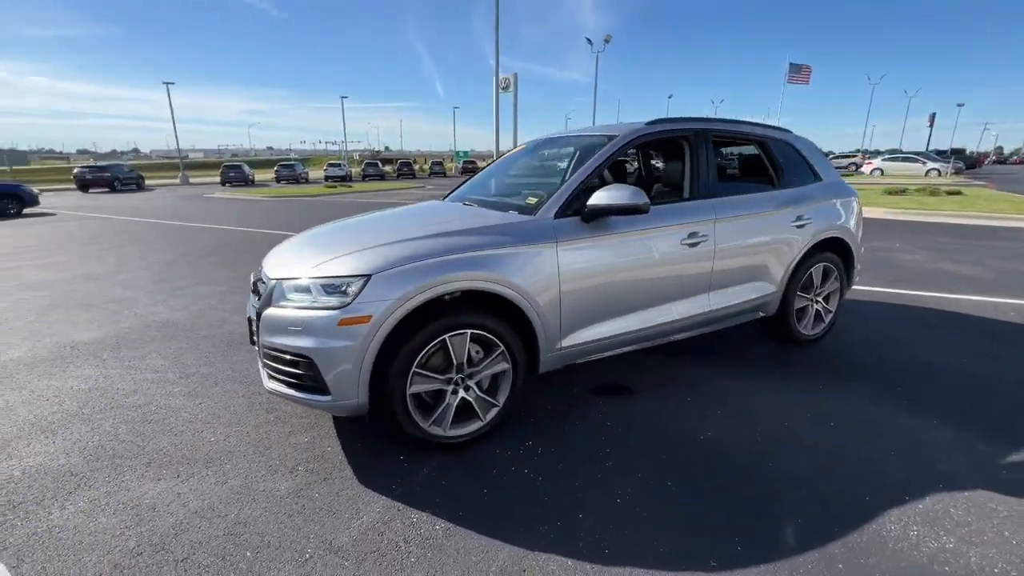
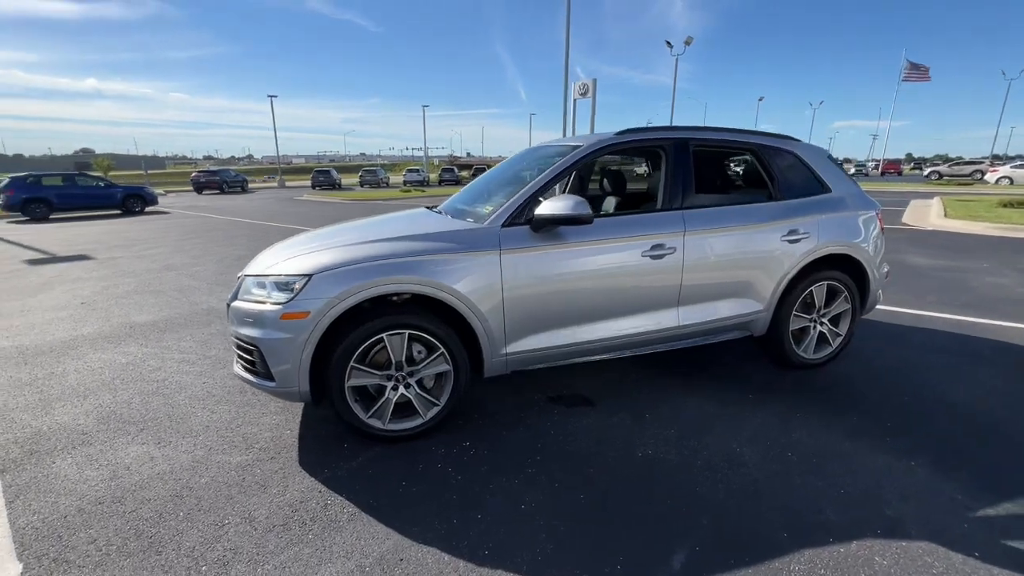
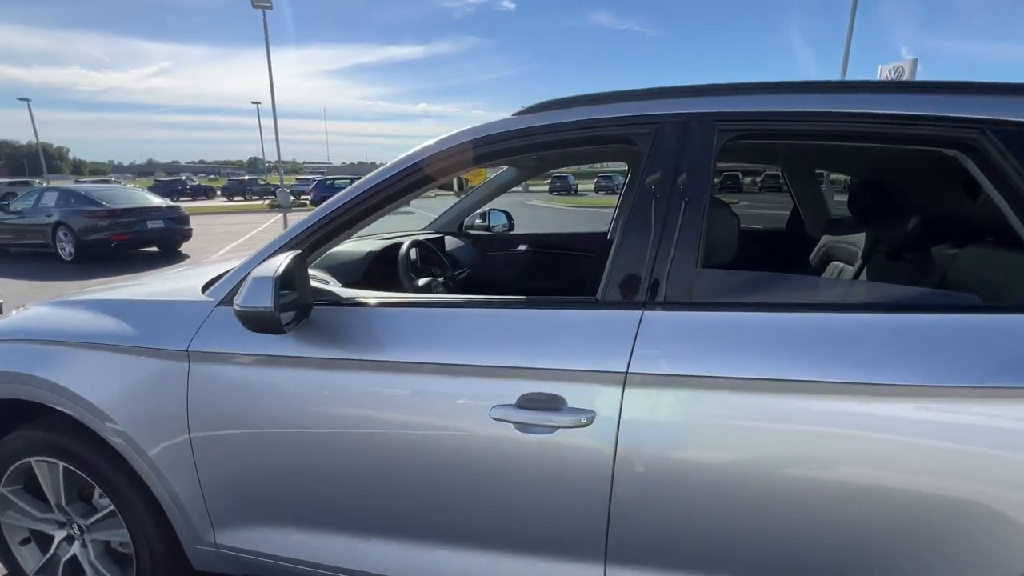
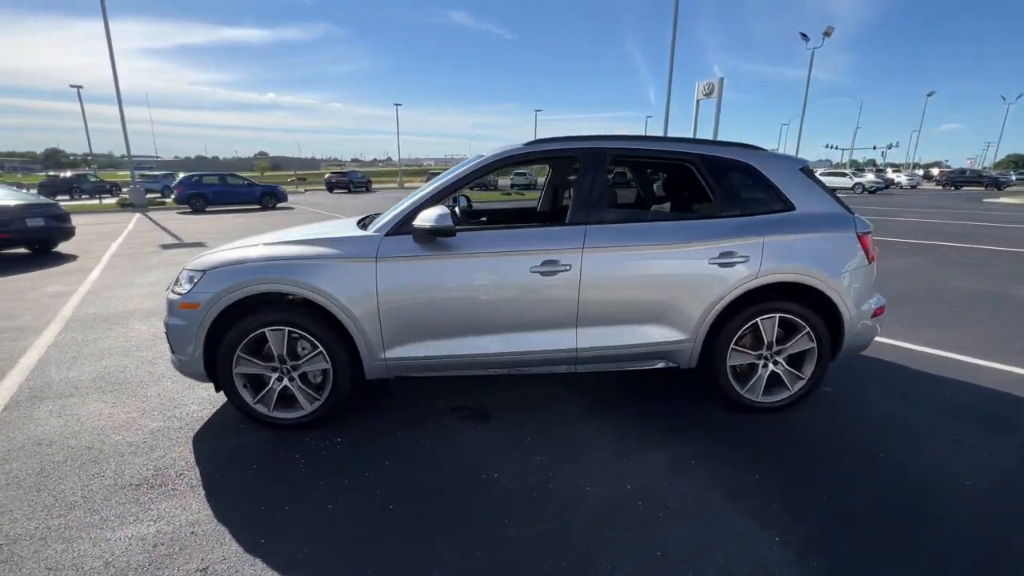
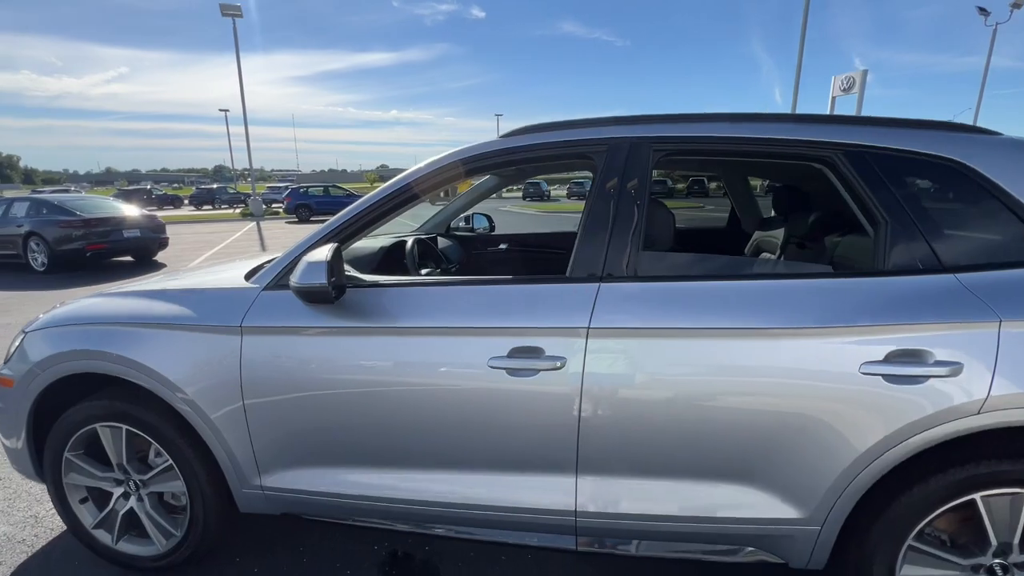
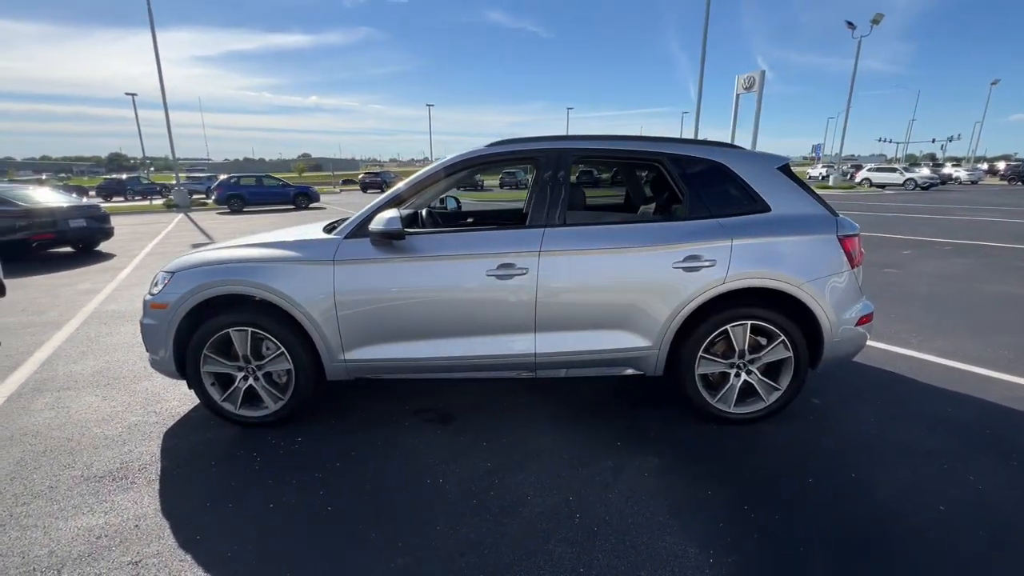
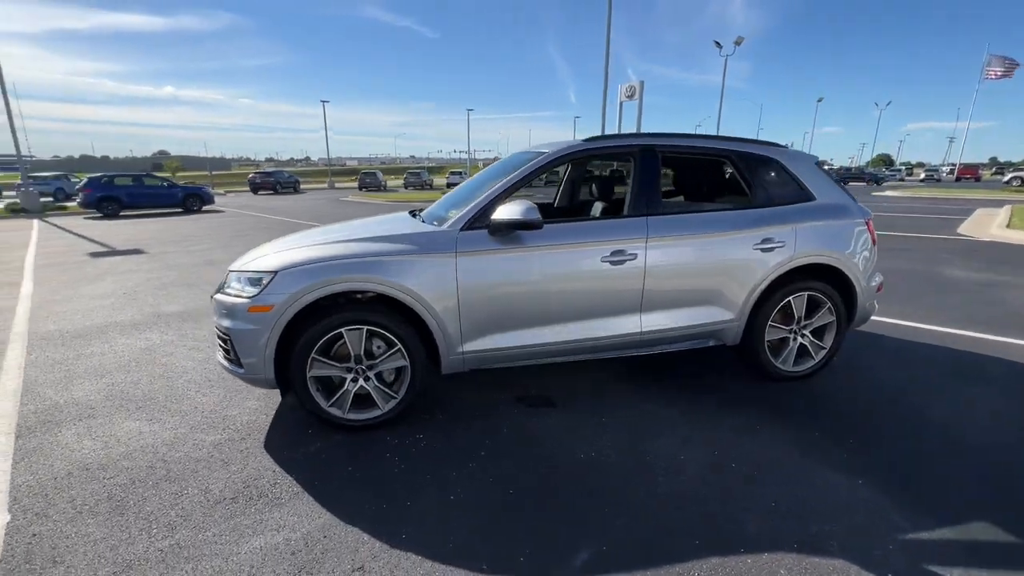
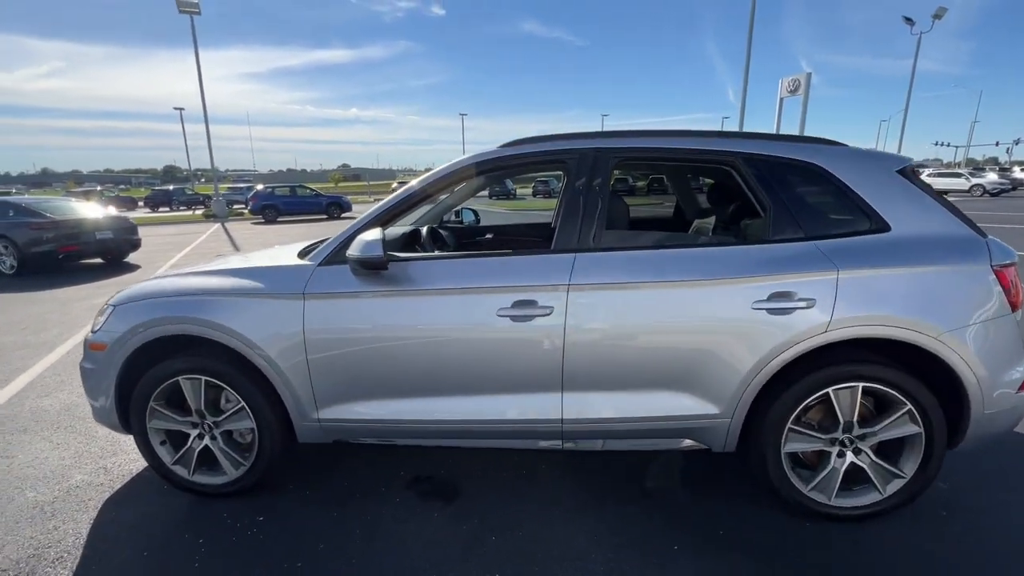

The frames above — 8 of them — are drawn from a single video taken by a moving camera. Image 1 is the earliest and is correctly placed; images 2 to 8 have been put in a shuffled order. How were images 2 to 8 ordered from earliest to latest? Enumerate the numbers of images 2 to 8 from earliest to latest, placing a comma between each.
2, 7, 4, 6, 8, 5, 3
